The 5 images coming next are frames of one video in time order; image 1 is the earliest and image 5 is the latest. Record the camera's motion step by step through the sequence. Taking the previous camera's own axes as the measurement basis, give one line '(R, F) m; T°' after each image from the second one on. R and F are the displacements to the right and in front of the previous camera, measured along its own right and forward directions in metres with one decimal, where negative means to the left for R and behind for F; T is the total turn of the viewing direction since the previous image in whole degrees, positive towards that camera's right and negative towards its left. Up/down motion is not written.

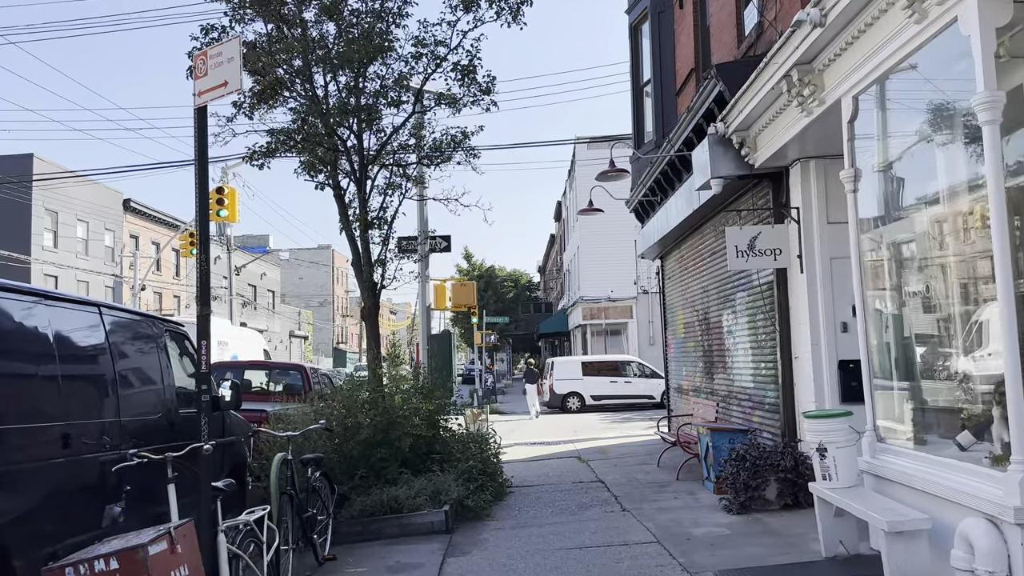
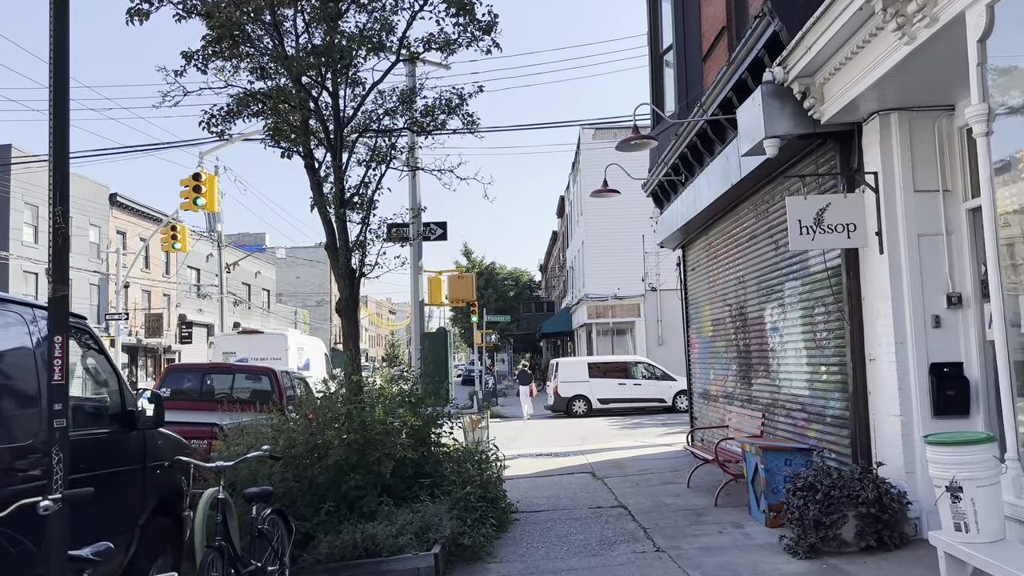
(-0.1, +1.6) m; 0°
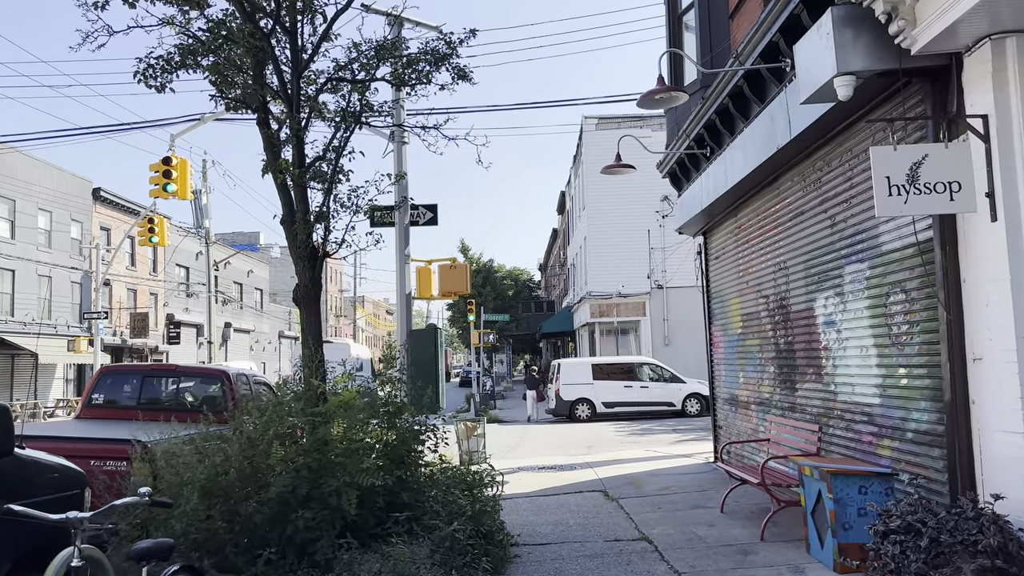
(0.0, +1.5) m; 0°
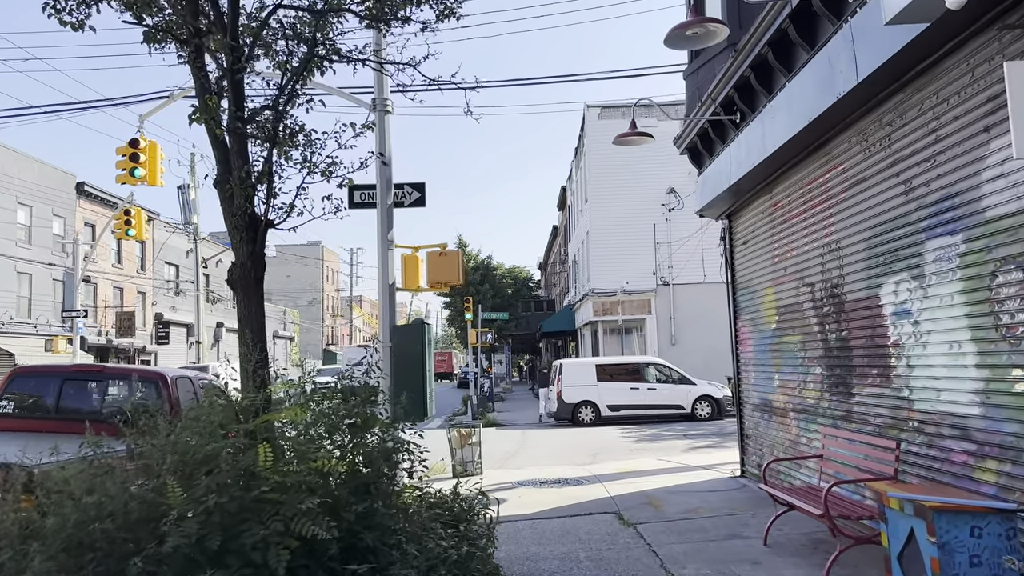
(0.0, +1.4) m; 0°
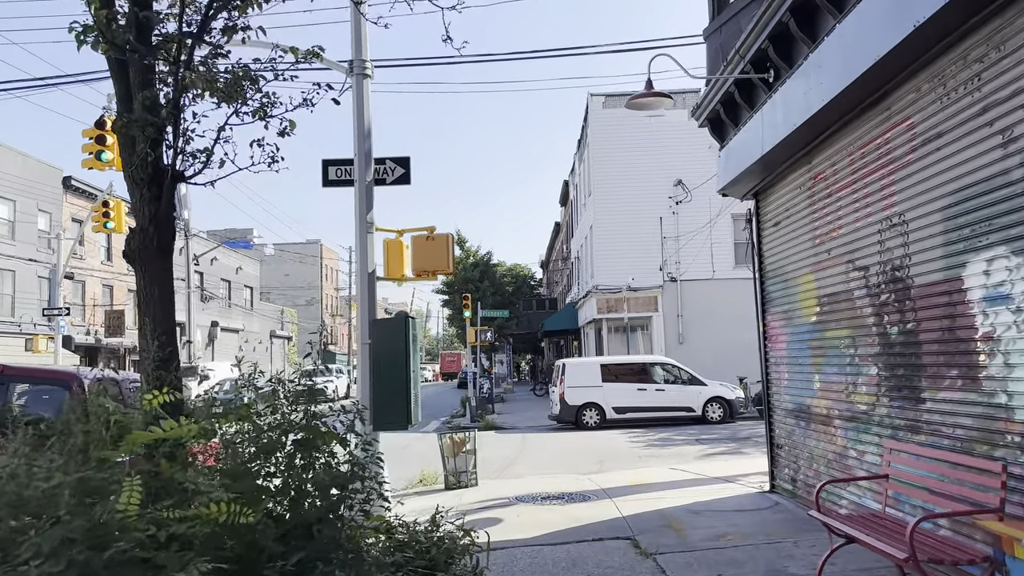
(+0.1, +1.2) m; 0°
